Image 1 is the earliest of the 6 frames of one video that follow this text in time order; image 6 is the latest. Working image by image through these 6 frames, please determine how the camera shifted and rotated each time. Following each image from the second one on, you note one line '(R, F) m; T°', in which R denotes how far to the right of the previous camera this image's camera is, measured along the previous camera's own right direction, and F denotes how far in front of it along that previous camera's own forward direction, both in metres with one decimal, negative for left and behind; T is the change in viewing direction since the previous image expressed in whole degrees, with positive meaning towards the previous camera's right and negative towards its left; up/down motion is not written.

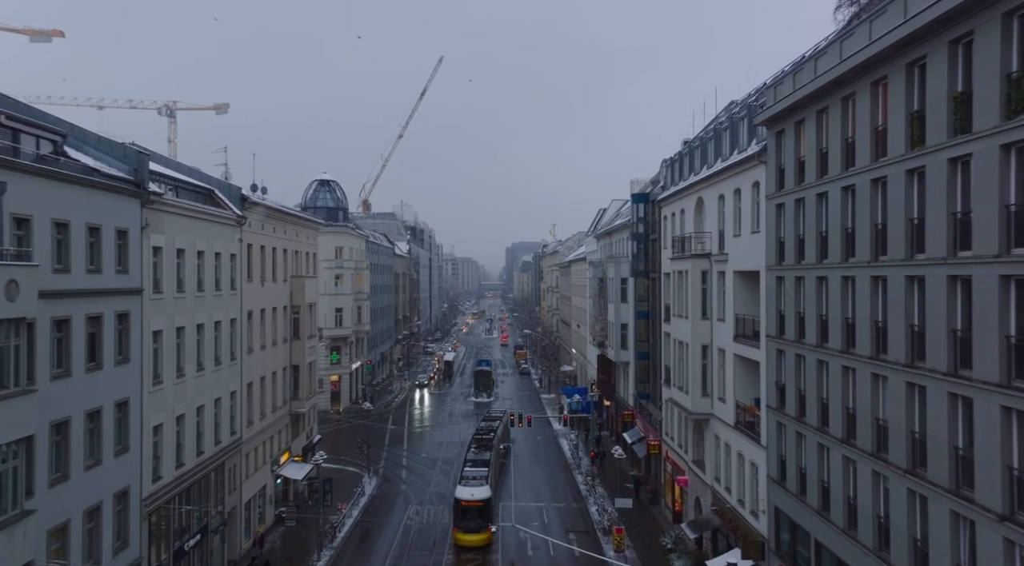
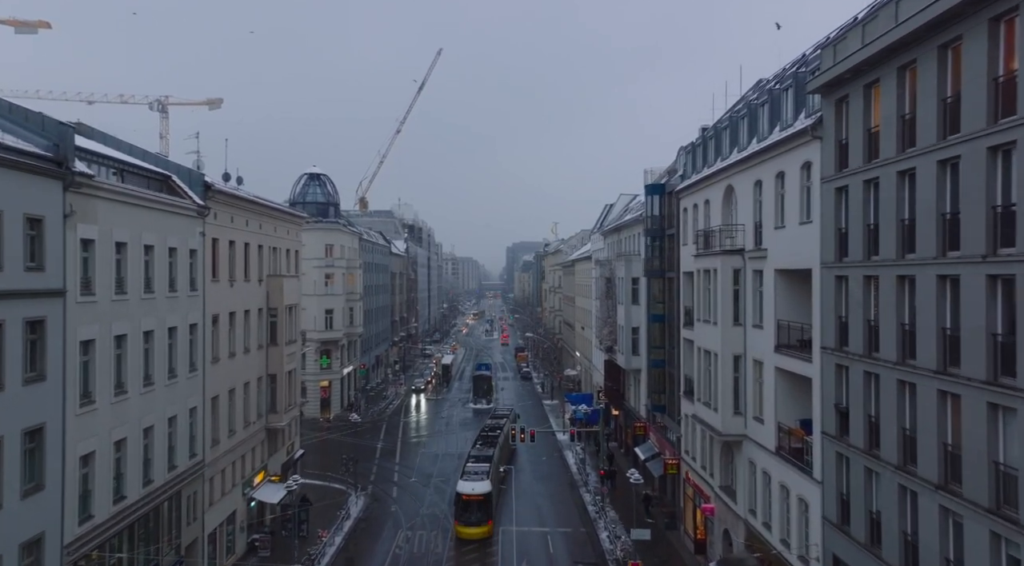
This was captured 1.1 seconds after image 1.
(0.0, +4.4) m; 0°
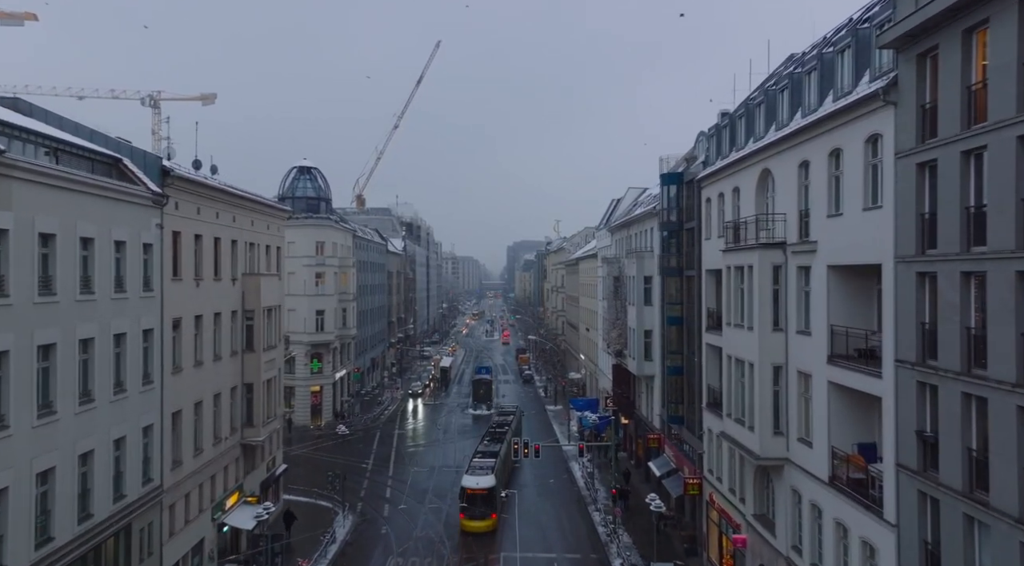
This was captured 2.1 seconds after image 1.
(-0.1, +3.9) m; 0°
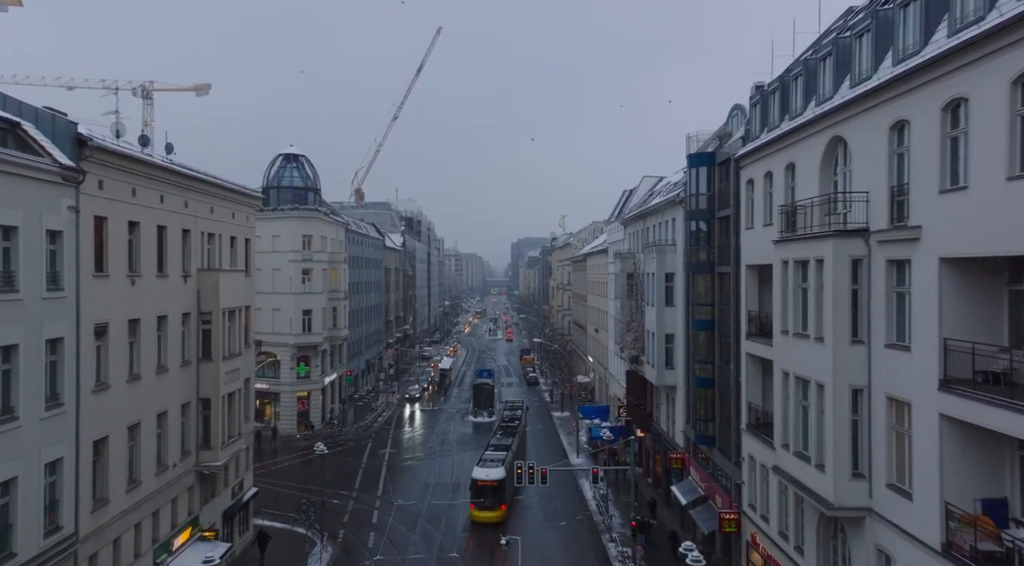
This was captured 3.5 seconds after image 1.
(0.0, +5.3) m; 0°
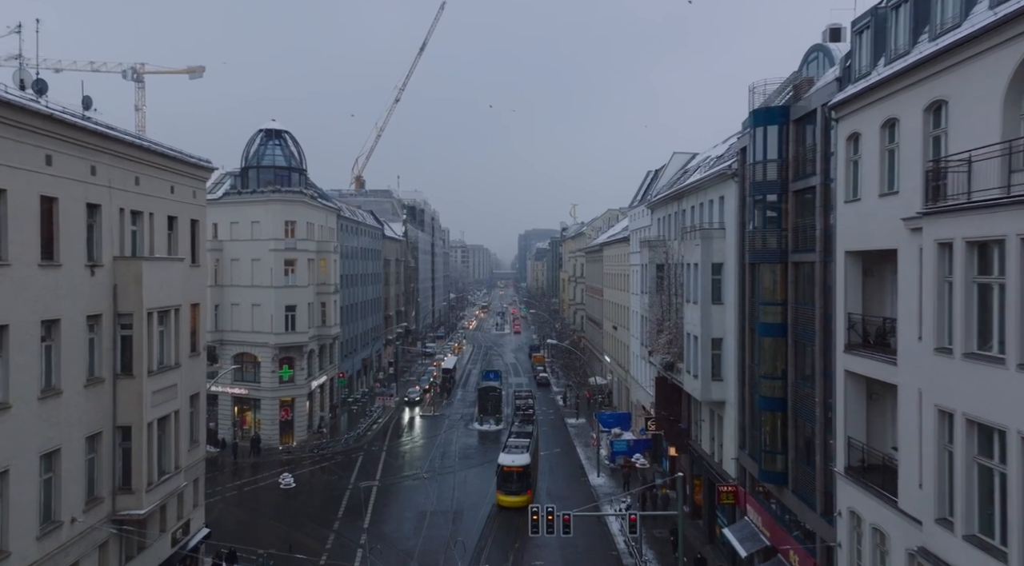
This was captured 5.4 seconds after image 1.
(-0.2, +7.3) m; -1°
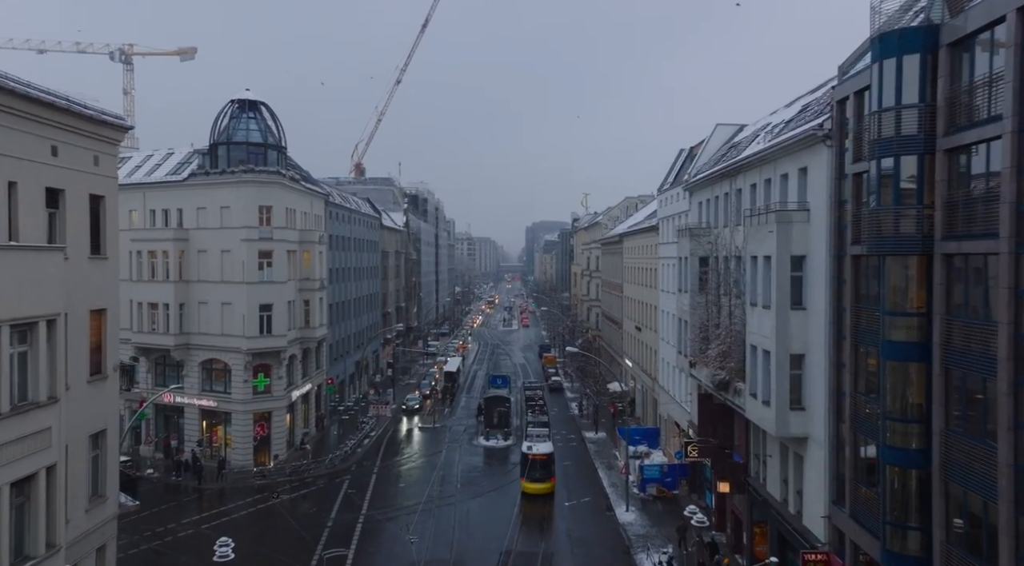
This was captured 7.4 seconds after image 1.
(-0.3, +7.8) m; -1°
